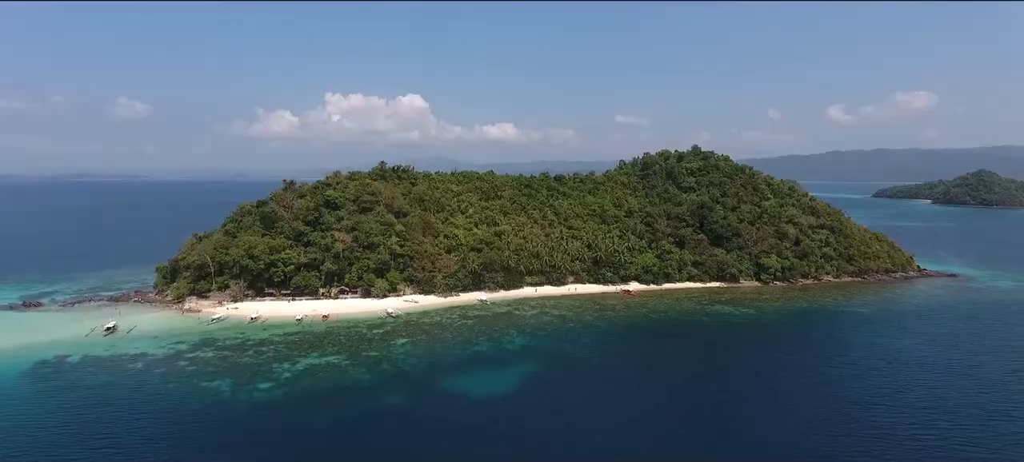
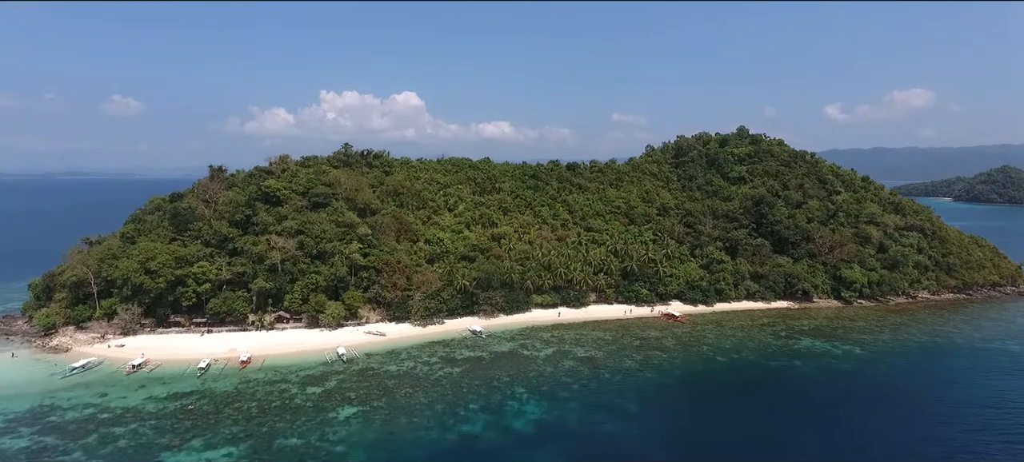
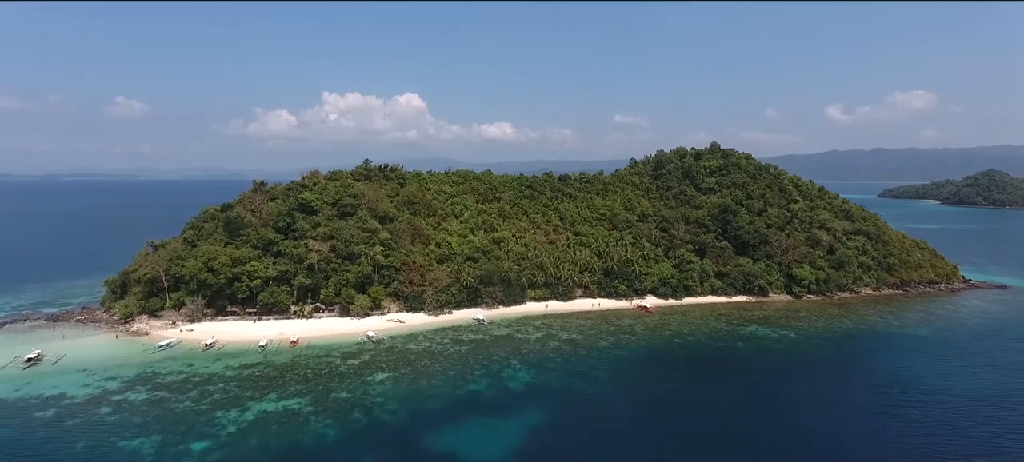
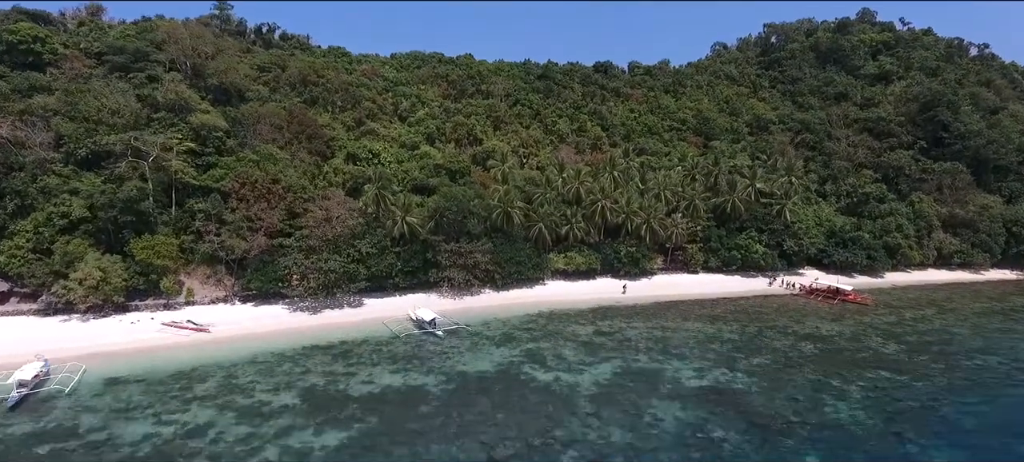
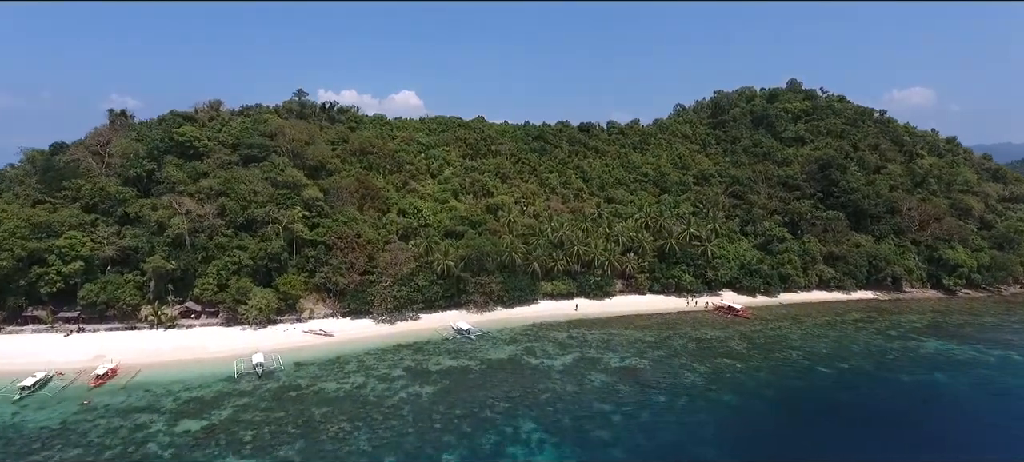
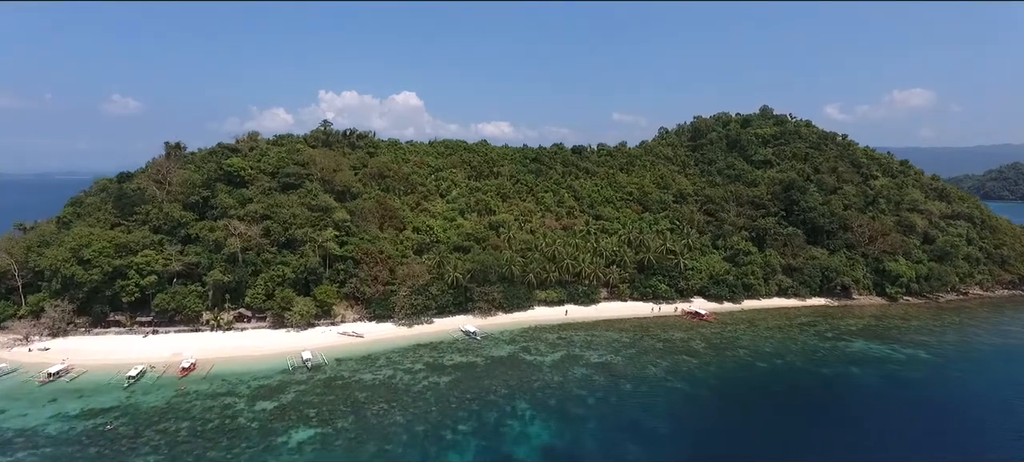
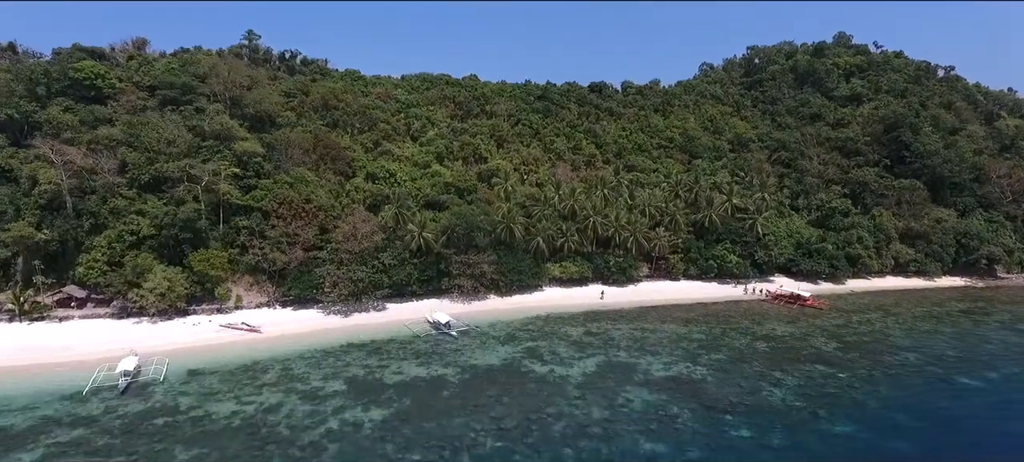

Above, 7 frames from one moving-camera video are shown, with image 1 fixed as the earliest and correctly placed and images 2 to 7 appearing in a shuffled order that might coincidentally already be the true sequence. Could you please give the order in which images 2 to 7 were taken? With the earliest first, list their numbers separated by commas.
3, 2, 6, 5, 7, 4
